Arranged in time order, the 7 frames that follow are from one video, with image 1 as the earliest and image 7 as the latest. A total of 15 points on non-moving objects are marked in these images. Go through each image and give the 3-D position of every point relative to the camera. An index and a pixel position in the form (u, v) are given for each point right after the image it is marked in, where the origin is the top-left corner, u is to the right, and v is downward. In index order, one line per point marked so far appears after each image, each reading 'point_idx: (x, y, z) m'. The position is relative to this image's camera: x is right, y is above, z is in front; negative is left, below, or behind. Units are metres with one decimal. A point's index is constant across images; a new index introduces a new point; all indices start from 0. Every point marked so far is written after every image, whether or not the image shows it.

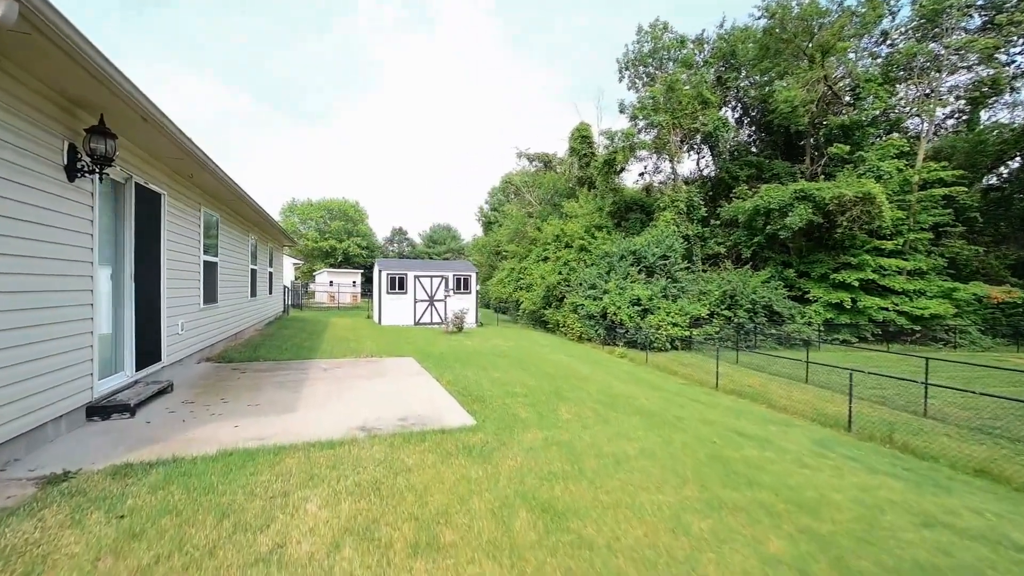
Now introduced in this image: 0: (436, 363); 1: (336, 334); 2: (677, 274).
0: (-1.1, -1.1, +6.0) m
1: (-4.4, -1.1, +10.1) m
2: (+6.6, +0.6, +16.6) m
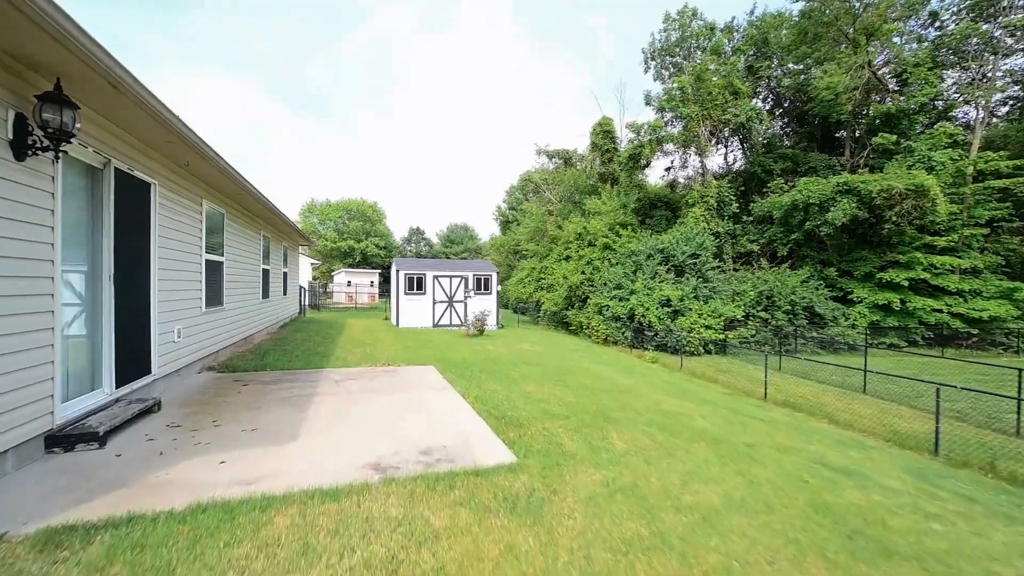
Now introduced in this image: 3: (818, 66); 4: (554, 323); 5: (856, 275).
0: (-0.7, -1.1, +5.4) m
1: (-3.8, -1.1, +9.6) m
2: (+7.5, +0.6, +15.6) m
3: (+13.8, +10.0, +18.5) m
4: (+2.0, -1.7, +19.9) m
5: (+13.5, +0.5, +16.1) m
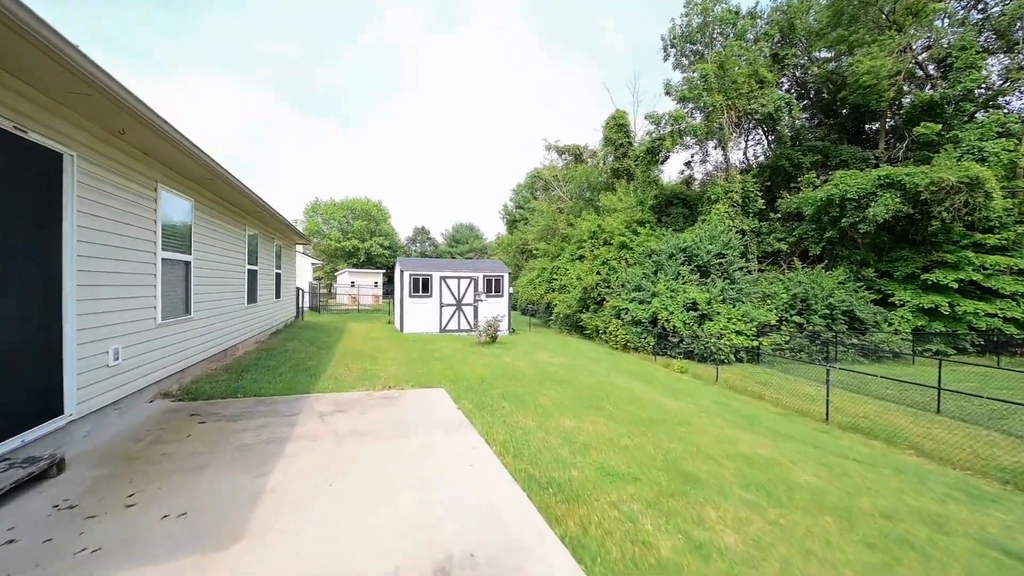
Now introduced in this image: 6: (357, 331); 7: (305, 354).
0: (-0.4, -1.2, +4.4) m
1: (-3.4, -1.2, +8.6) m
2: (+7.9, +0.6, +14.5) m
3: (+14.3, +9.9, +17.3) m
4: (+2.5, -1.8, +18.8) m
5: (+14.0, +0.4, +14.9) m
6: (-4.3, -1.2, +11.3) m
7: (-3.5, -1.1, +6.9) m
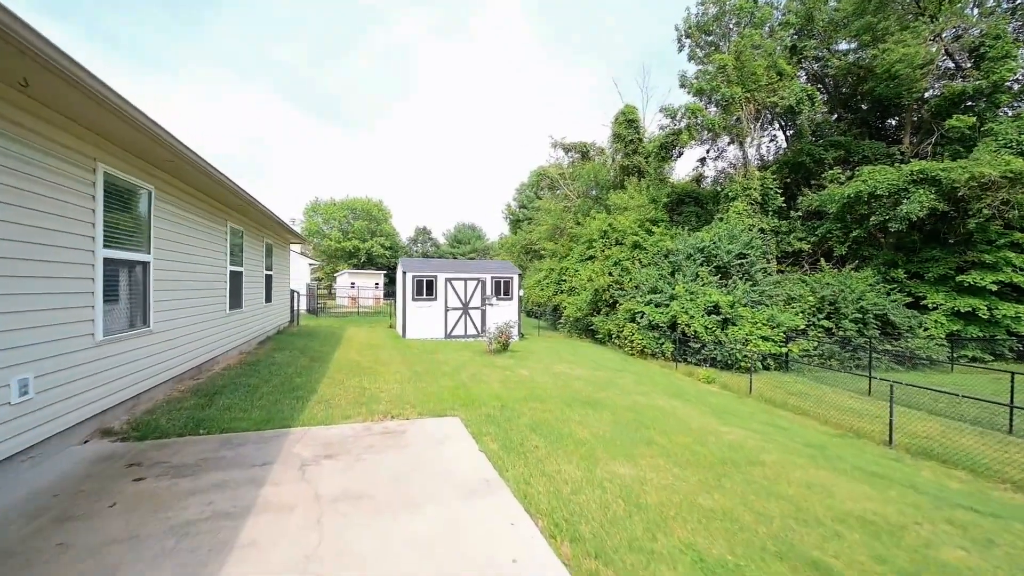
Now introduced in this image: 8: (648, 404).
0: (-0.1, -1.2, +3.5) m
1: (-3.1, -1.3, +7.8) m
2: (+8.2, +0.5, +13.6) m
3: (+14.6, +9.8, +16.4) m
4: (+2.8, -1.9, +18.0) m
5: (+14.3, +0.3, +14.0) m
6: (-4.0, -1.3, +10.5) m
7: (-3.2, -1.2, +6.1) m
8: (+1.8, -1.5, +5.4) m
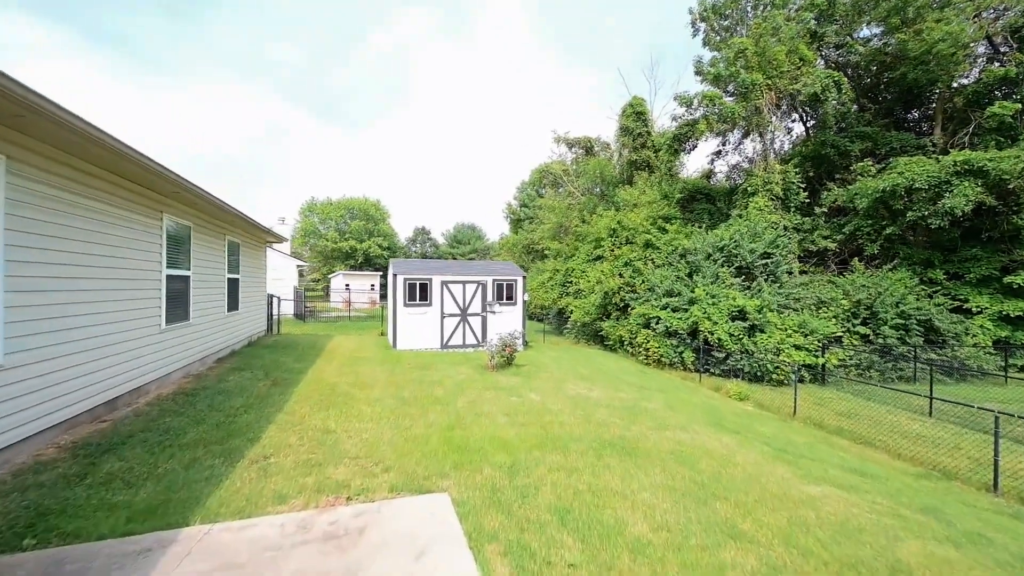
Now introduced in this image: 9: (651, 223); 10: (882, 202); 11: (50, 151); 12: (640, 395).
0: (0.0, -1.3, +2.3) m
1: (-3.0, -1.4, +6.6) m
2: (+8.3, +0.4, +12.4) m
3: (+14.7, +9.8, +15.2) m
4: (+2.9, -2.0, +16.8) m
5: (+14.4, +0.3, +12.8) m
6: (-3.9, -1.4, +9.3) m
7: (-3.1, -1.3, +4.8) m
8: (+1.9, -1.6, +4.2) m
9: (+5.3, +2.5, +15.7) m
10: (+12.3, +2.8, +13.4) m
11: (-3.9, +1.2, +3.4) m
12: (+2.0, -1.7, +6.7) m
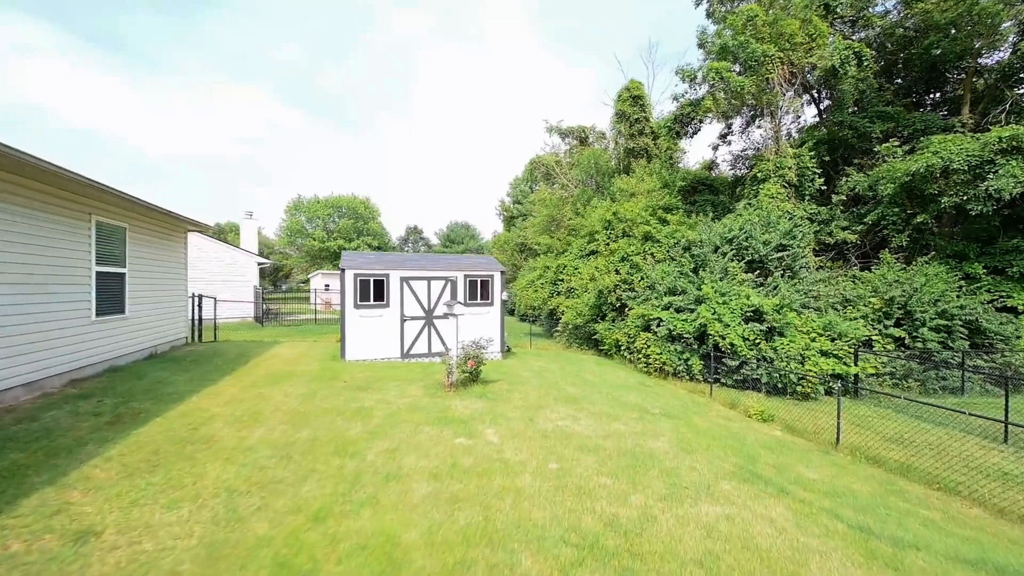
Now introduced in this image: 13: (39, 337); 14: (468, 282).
0: (-0.5, -1.3, +0.6) m
1: (-3.5, -1.3, +4.9) m
2: (+7.7, +0.5, +10.8) m
3: (+14.1, +9.9, +13.6) m
4: (+2.3, -1.9, +15.1) m
5: (+13.8, +0.4, +11.2) m
6: (-4.4, -1.3, +7.6) m
7: (-3.6, -1.2, +3.2) m
8: (+1.4, -1.5, +2.5) m
9: (+4.8, +2.6, +14.0) m
10: (+11.7, +2.9, +11.8) m
11: (-4.5, +1.3, +1.7) m
12: (+1.5, -1.7, +5.1) m
13: (-5.4, -0.6, +4.5) m
14: (-0.9, +0.1, +8.8) m
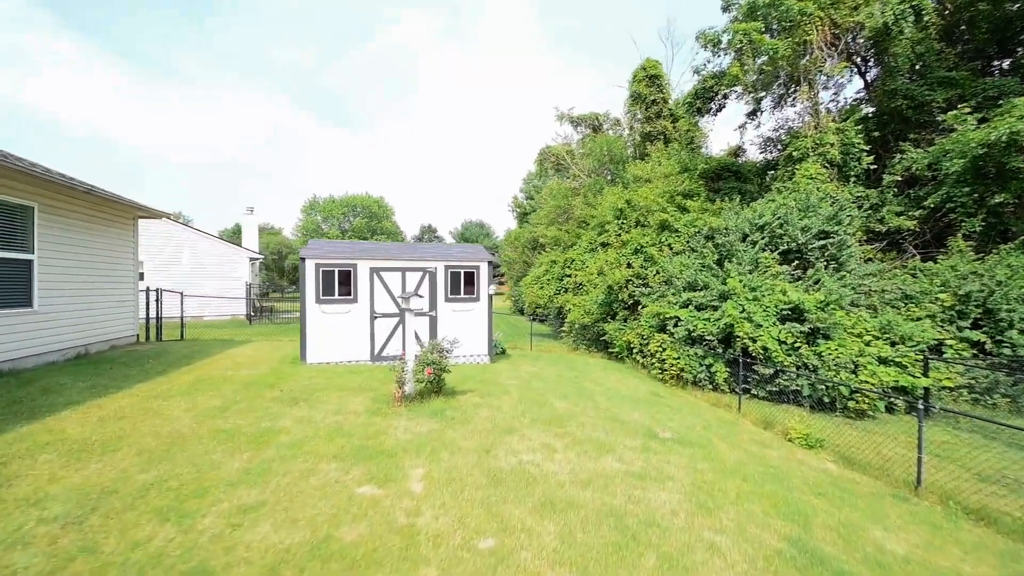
0: (-1.1, -1.1, -0.6) m
1: (-3.9, -1.2, +3.8) m
2: (+7.6, +0.6, +9.1) m
3: (+14.2, +10.0, +11.6) m
4: (+2.5, -1.8, +13.7) m
5: (+13.7, +0.5, +9.2) m
6: (-4.7, -1.2, +6.6) m
7: (-4.1, -1.1, +2.1) m
8: (+0.9, -1.4, +1.2) m
9: (+4.8, +2.7, +12.5) m
10: (+11.7, +3.0, +10.0) m
11: (-5.0, +1.4, +0.7) m
12: (+1.1, -1.5, +3.7) m
13: (-5.8, -0.5, +3.6) m
14: (-1.1, +0.3, +7.6) m
